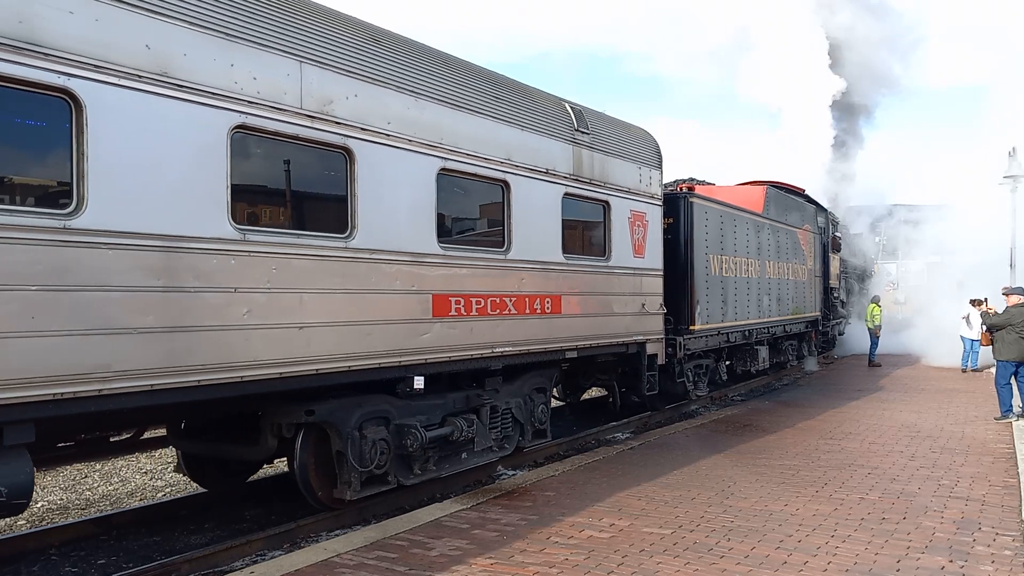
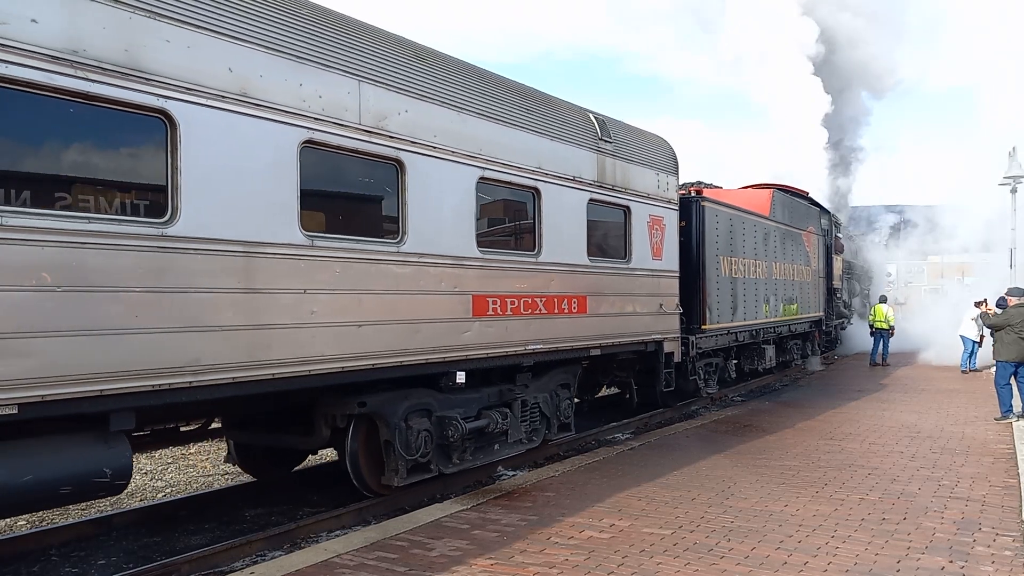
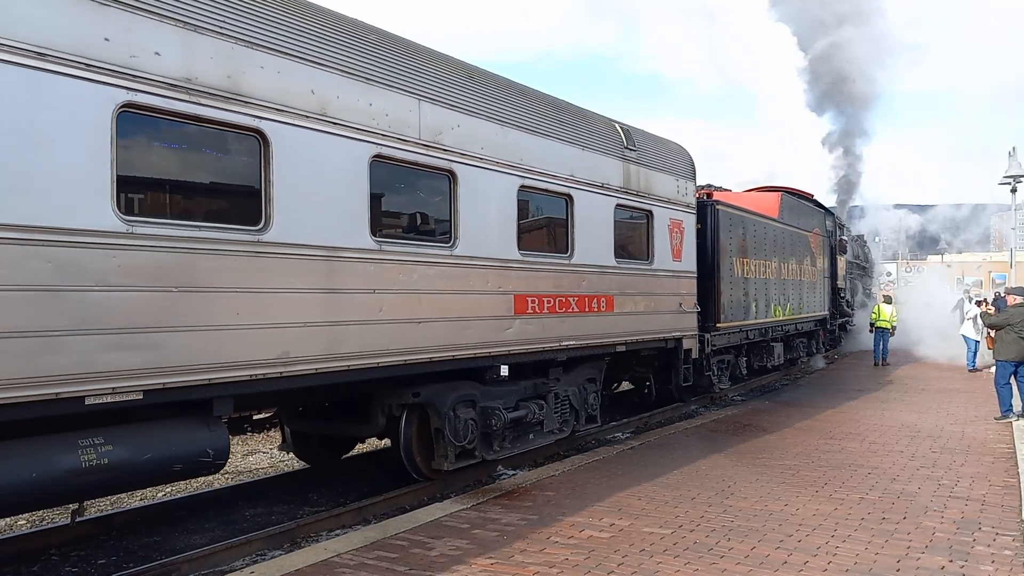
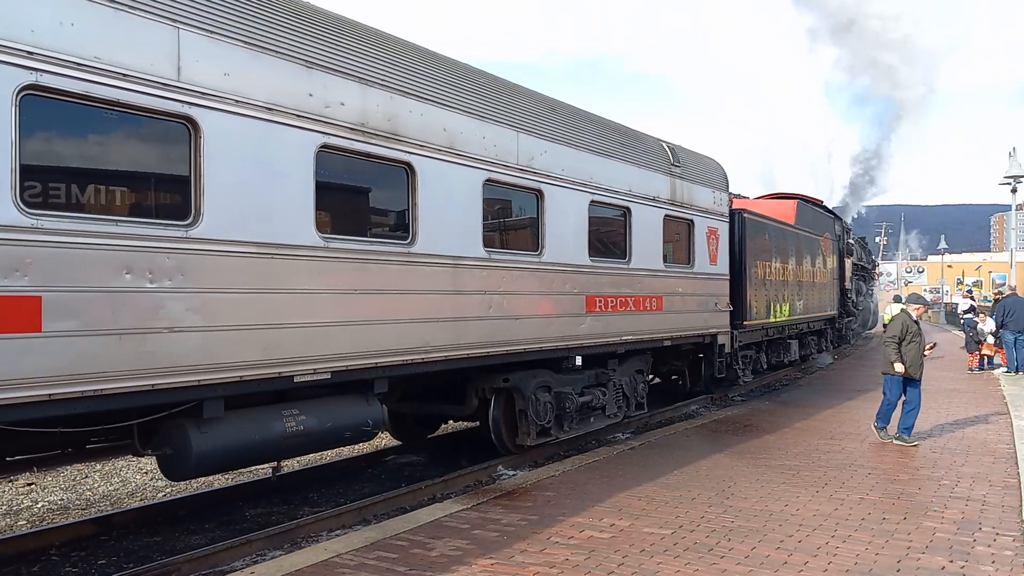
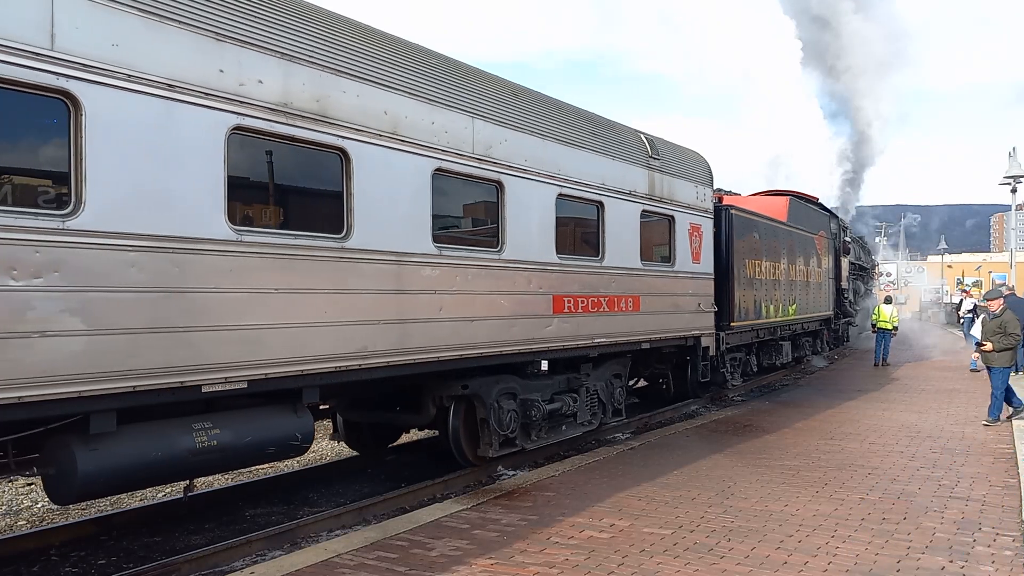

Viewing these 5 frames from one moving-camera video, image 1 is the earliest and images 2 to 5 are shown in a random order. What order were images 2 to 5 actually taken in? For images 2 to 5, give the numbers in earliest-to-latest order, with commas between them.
2, 3, 5, 4
